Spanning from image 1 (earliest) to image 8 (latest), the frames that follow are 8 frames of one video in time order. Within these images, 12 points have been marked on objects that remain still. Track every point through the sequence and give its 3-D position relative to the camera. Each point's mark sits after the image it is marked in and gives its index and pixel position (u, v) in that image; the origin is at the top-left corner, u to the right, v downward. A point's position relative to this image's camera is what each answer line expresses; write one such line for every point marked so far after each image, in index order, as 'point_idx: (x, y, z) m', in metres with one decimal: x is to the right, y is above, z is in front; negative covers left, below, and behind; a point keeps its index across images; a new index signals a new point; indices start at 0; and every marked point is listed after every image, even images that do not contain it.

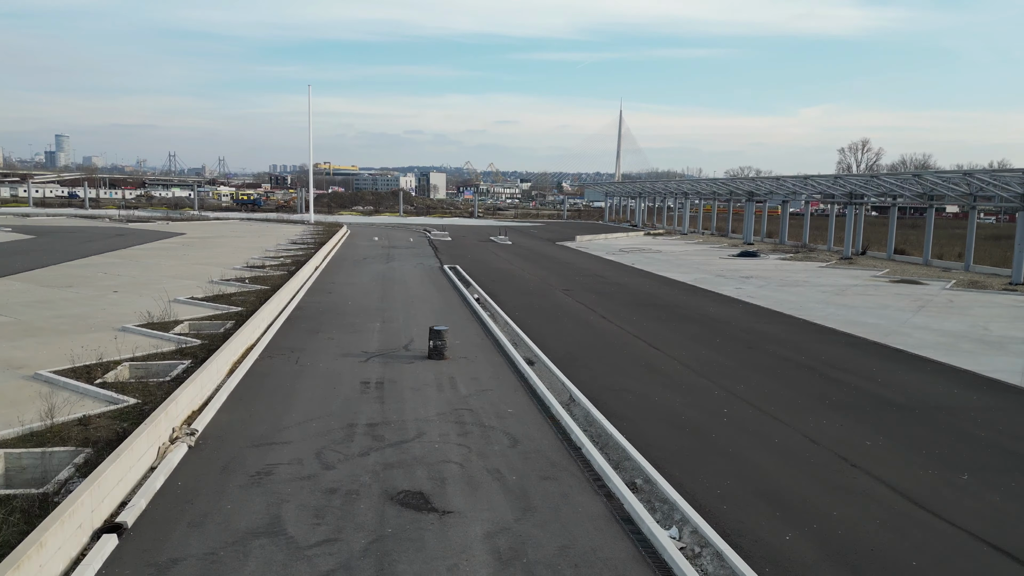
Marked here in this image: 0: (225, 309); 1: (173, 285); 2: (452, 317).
0: (-5.3, -0.4, +12.9) m
1: (-7.7, +0.1, +16.1) m
2: (-1.2, -0.6, +14.2) m
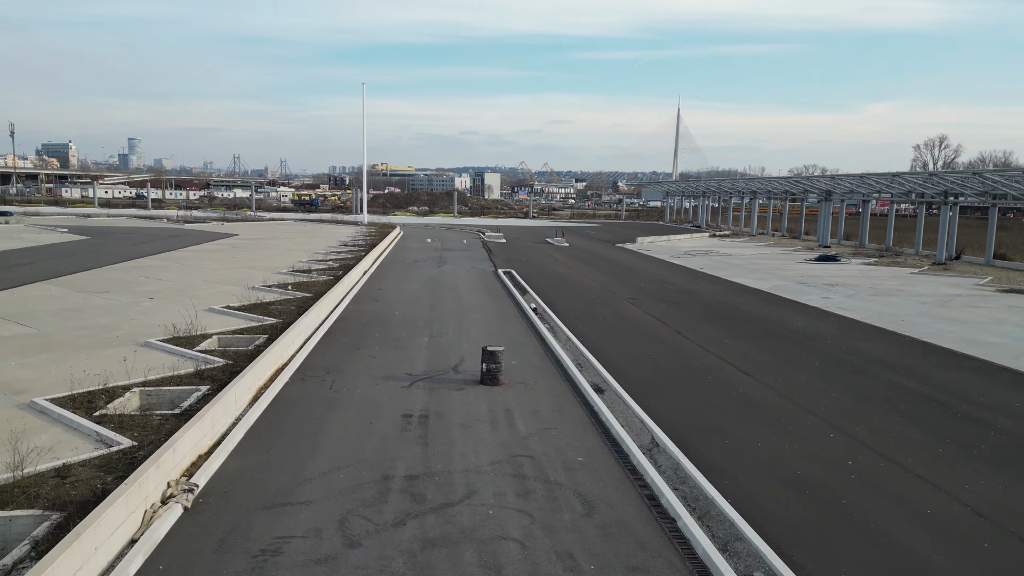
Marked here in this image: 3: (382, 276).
0: (-4.2, -0.6, +11.8) m
1: (-6.4, -0.1, +15.1) m
2: (-0.1, -0.8, +12.7) m
3: (-3.6, +0.4, +19.8) m
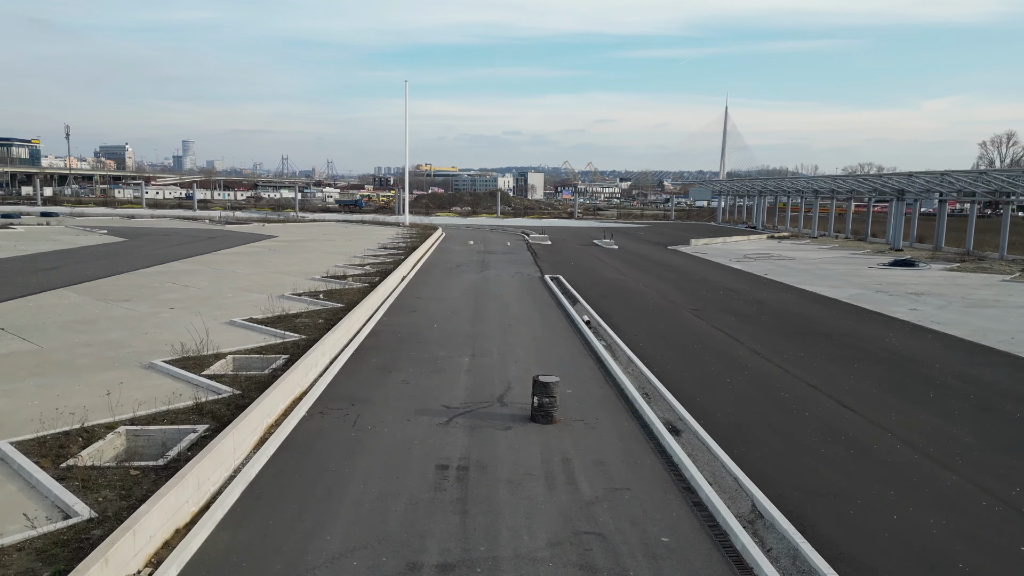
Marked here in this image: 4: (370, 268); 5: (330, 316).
0: (-3.4, -0.7, +10.5) m
1: (-5.4, -0.2, +14.0) m
2: (+0.8, -1.0, +11.2) m
3: (-2.4, +0.2, +18.4) m
4: (-3.9, +0.5, +19.3) m
5: (-3.1, -0.5, +12.2) m
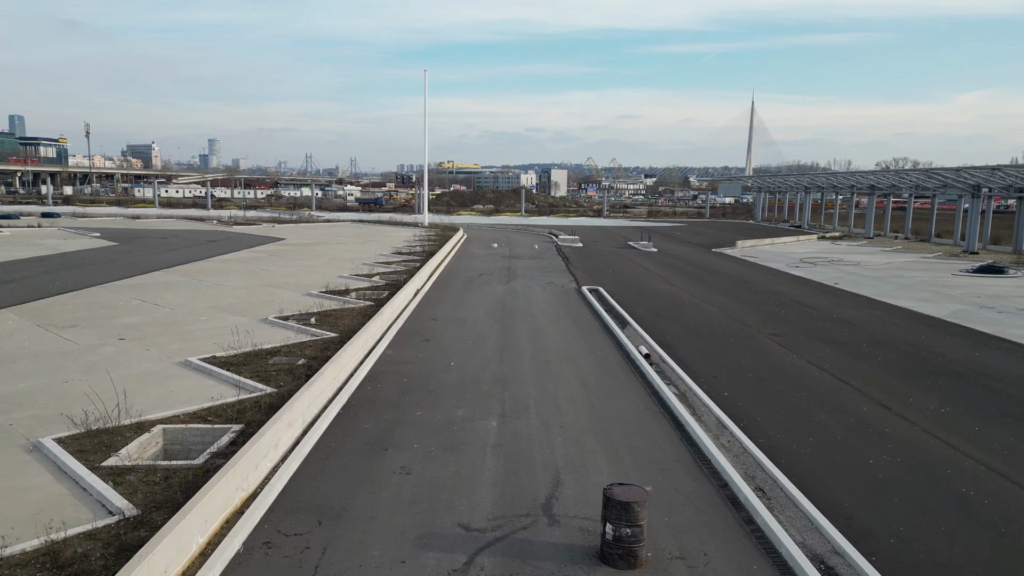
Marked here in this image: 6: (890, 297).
0: (-2.9, -1.1, +7.7) m
1: (-4.8, -0.6, +11.3) m
2: (+1.3, -1.3, +8.3) m
3: (-1.6, -0.2, +15.6) m
4: (-3.1, +0.2, +16.5) m
5: (-2.6, -0.9, +9.4) m
6: (+9.7, -0.2, +18.0) m
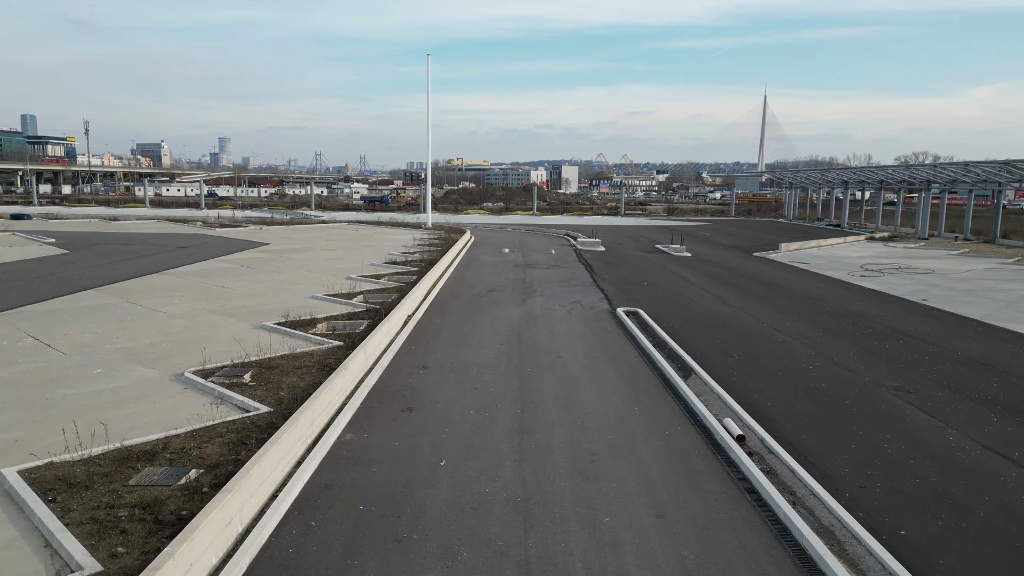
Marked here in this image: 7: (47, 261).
0: (-2.7, -1.6, +4.2) m
1: (-4.6, -1.1, +7.7) m
2: (+1.5, -1.8, +4.7) m
3: (-1.3, -0.6, +12.1) m
4: (-2.8, -0.3, +12.9) m
5: (-2.4, -1.3, +5.8) m
6: (+10.0, -0.6, +14.3) m
7: (-13.0, +0.8, +19.7) m
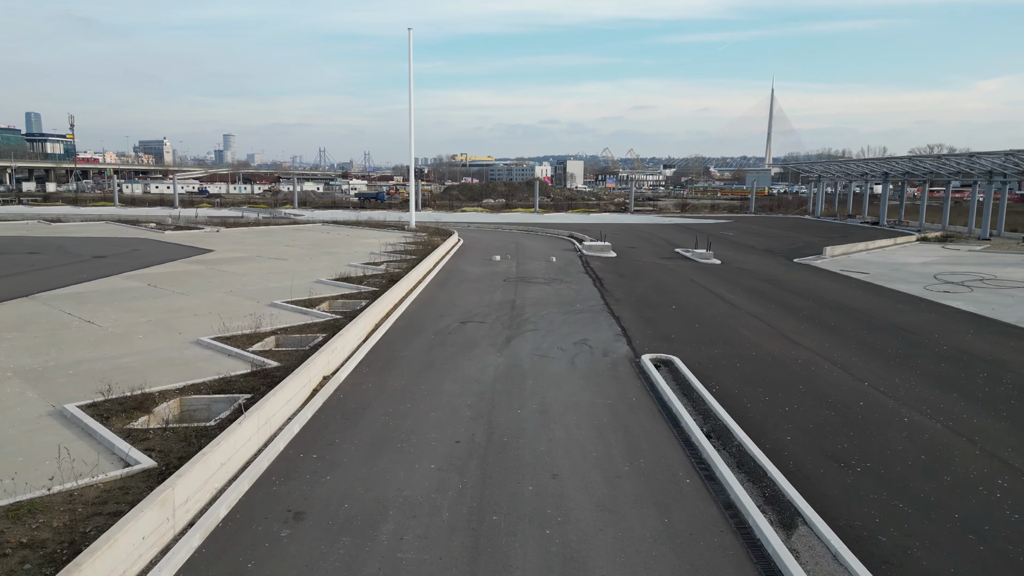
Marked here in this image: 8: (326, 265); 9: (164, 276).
0: (-3.1, -2.2, -0.2) m
1: (-5.0, -1.7, +3.4) m
2: (+1.1, -2.4, +0.3) m
3: (-1.7, -1.2, +7.7) m
4: (-3.1, -0.8, +8.6) m
5: (-2.8, -1.9, +1.5) m
6: (+9.7, -1.1, +9.8) m
7: (-13.2, +0.2, +15.4) m
8: (-4.6, +0.6, +17.5) m
9: (-7.8, +0.3, +15.8) m
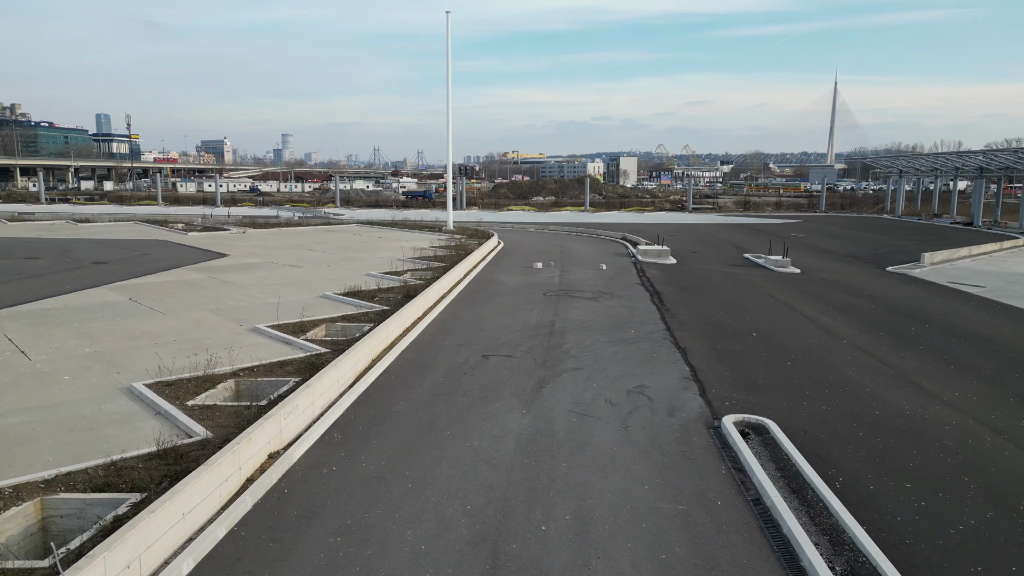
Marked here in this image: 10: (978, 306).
0: (-3.5, -2.6, -2.5) m
1: (-5.1, -2.0, +1.3) m
2: (+0.7, -2.8, -2.3) m
3: (-1.5, -1.5, +5.3) m
4: (-2.9, -1.1, +6.3) m
5: (-3.0, -2.3, -0.8) m
6: (+10.0, -1.5, +6.6) m
7: (-12.5, 0.0, +13.8) m
8: (-3.7, +0.3, +15.2) m
9: (-7.0, 0.0, +13.8) m
10: (+9.2, -0.4, +14.0) m
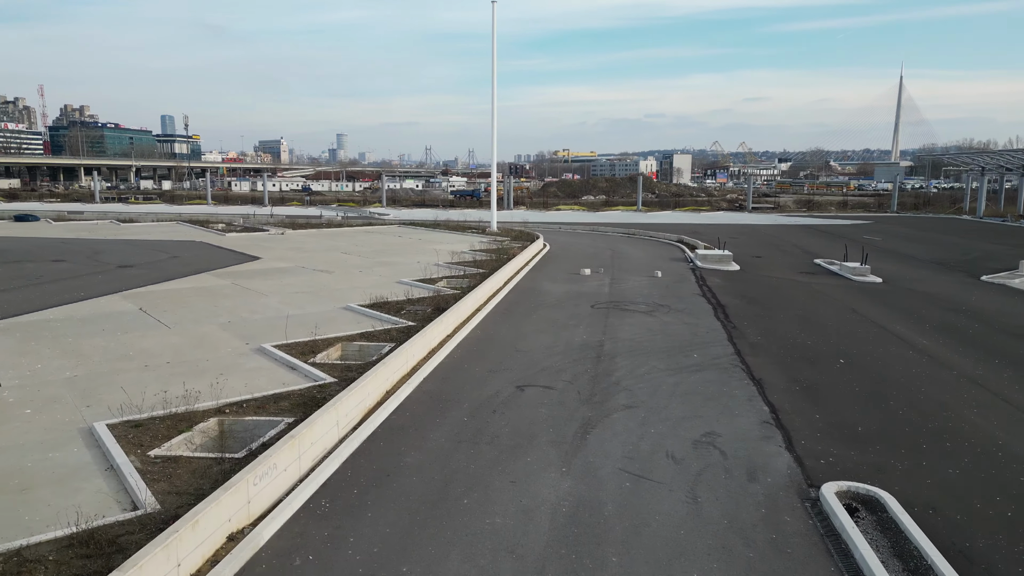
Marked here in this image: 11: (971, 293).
0: (-3.9, -2.8, -3.6) m
1: (-5.2, -2.2, +0.2) m
2: (+0.3, -3.0, -3.7) m
3: (-1.3, -1.7, +3.9) m
4: (-2.7, -1.3, +5.0) m
5: (-3.3, -2.5, -2.0) m
6: (+10.2, -1.8, +4.4) m
7: (-11.7, -0.1, +13.2) m
8: (-2.8, +0.1, +14.0) m
9: (-6.2, -0.1, +12.8) m
10: (+9.9, -0.6, +11.9) m
11: (+9.7, -0.1, +15.1) m
